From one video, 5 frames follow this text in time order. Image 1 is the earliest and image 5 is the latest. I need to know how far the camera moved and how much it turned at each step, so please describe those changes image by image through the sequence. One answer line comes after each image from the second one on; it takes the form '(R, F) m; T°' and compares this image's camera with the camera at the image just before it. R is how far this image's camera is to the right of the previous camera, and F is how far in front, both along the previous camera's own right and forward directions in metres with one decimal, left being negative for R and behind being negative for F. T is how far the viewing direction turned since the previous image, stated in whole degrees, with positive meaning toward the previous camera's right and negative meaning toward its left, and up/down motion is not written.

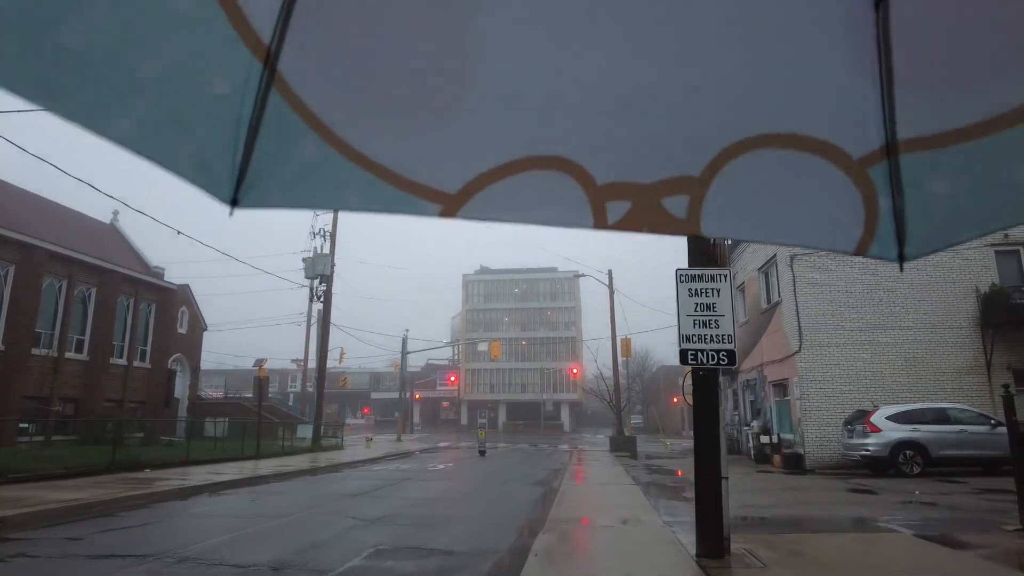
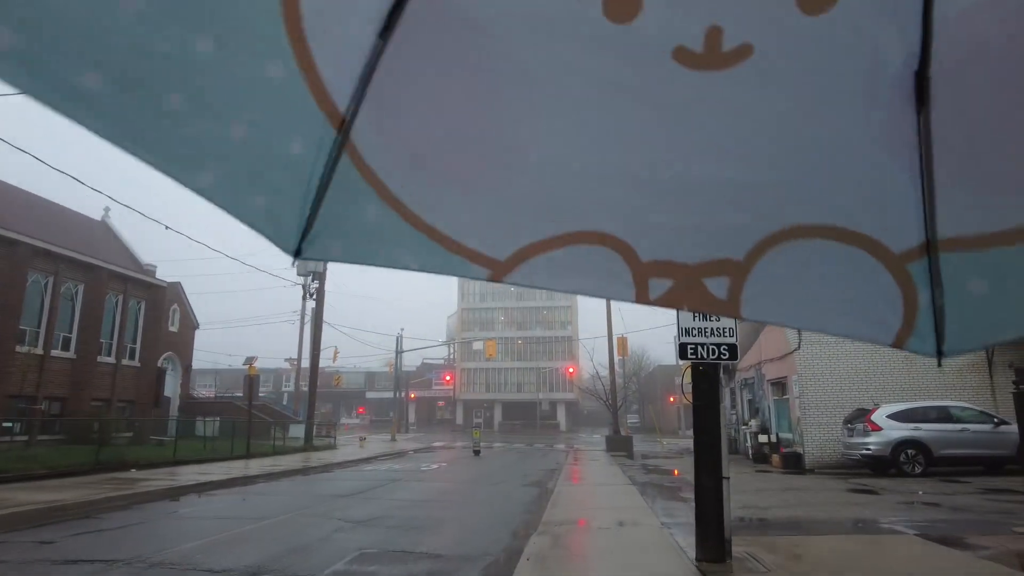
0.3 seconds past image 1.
(+0.1, +0.3) m; 0°
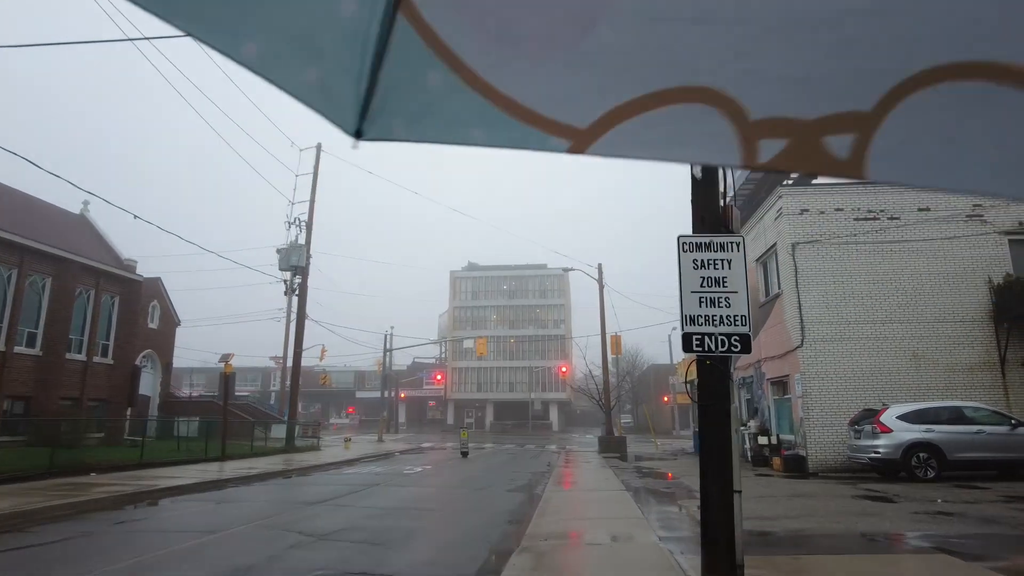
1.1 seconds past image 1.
(+0.1, +0.9) m; +1°
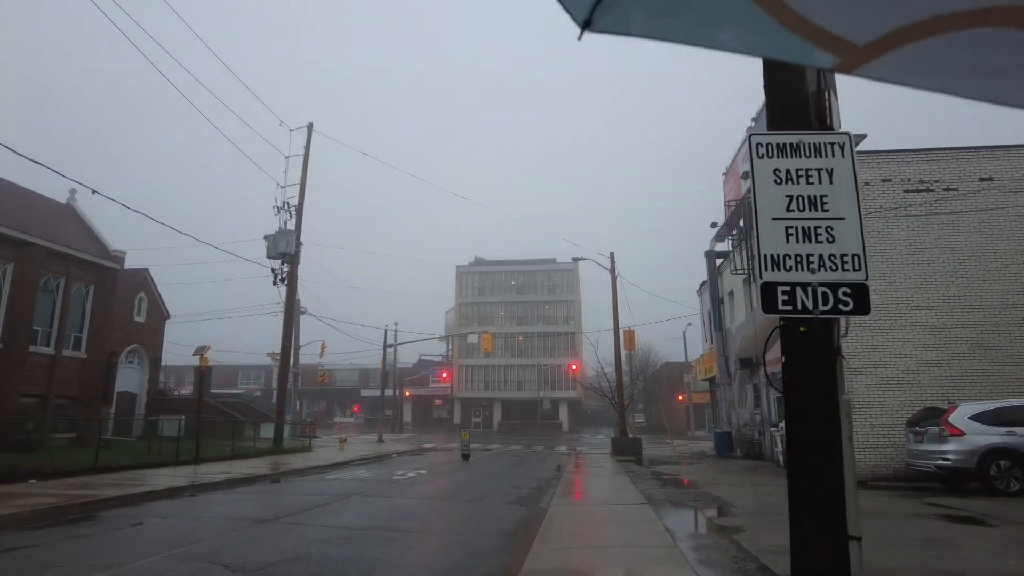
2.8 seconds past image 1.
(+0.2, +1.9) m; -1°
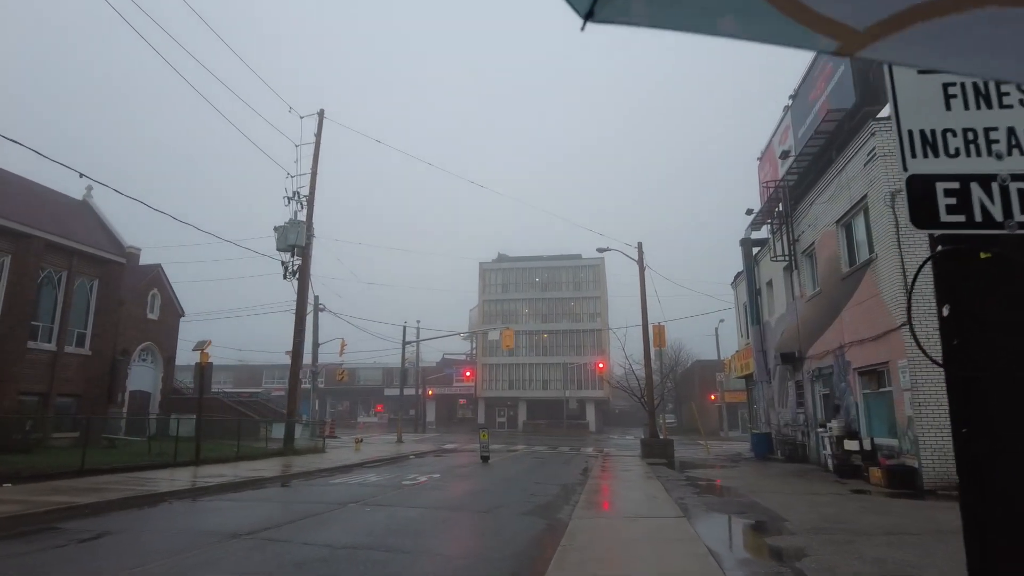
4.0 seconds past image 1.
(+0.2, +1.4) m; -2°
